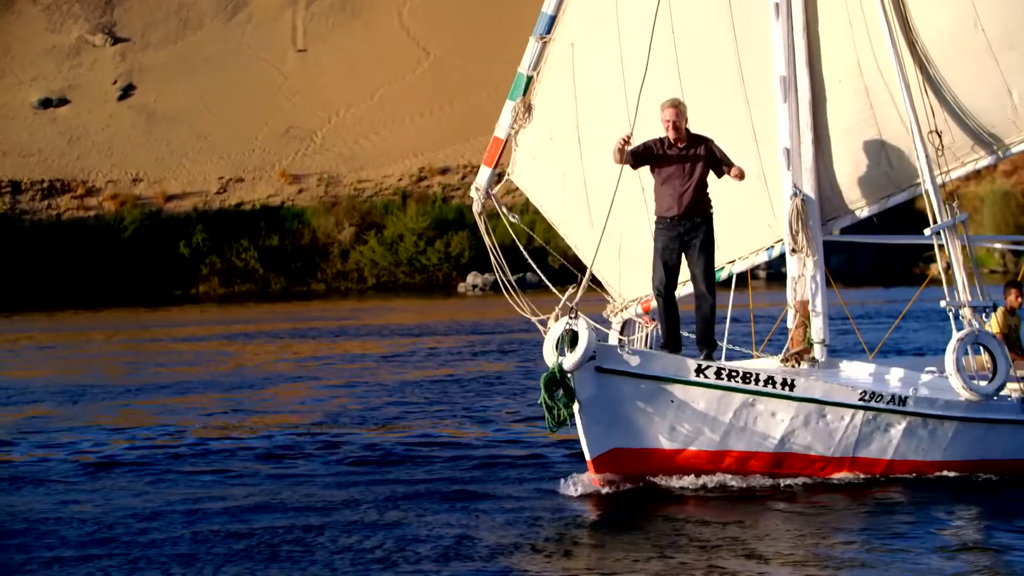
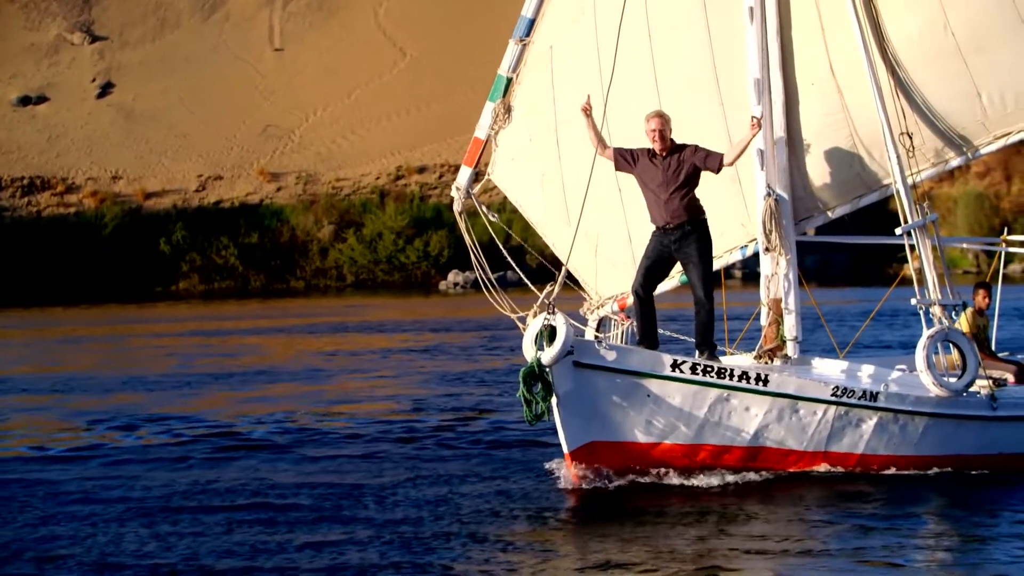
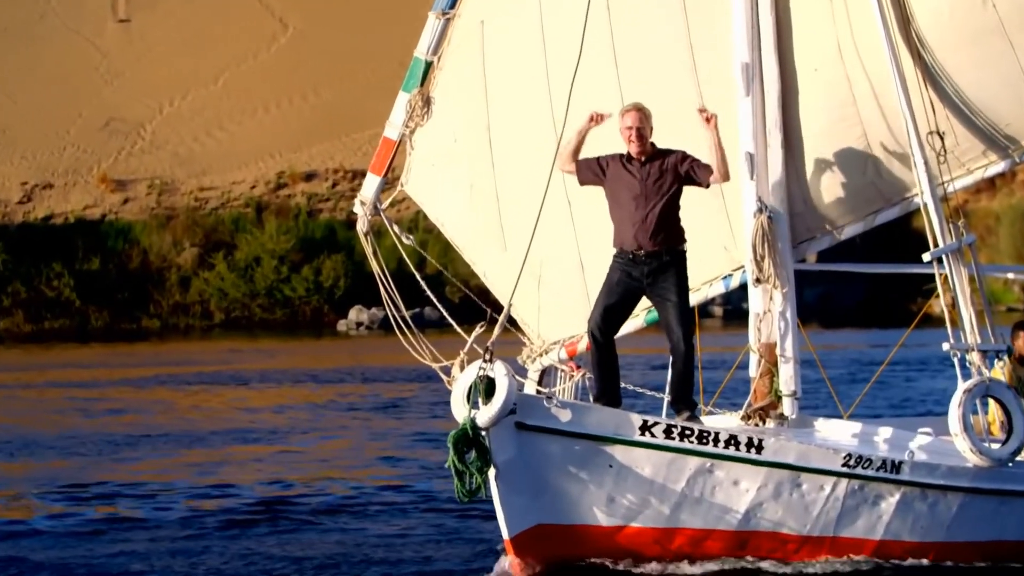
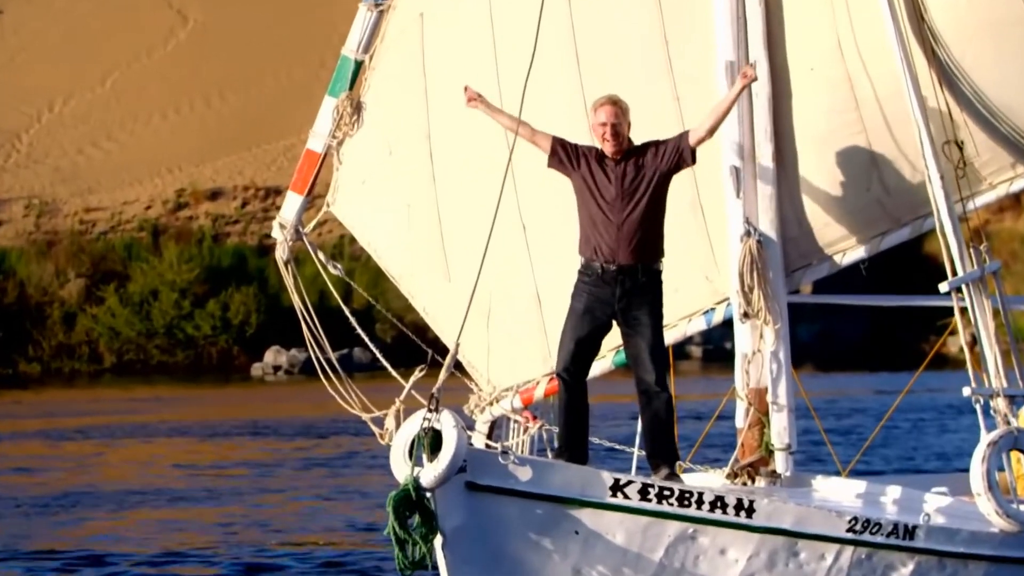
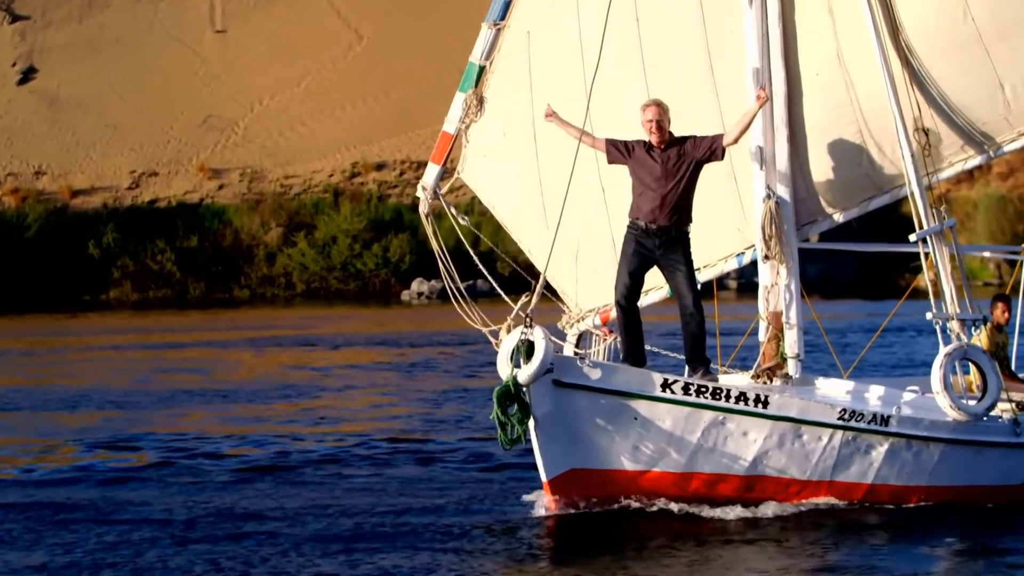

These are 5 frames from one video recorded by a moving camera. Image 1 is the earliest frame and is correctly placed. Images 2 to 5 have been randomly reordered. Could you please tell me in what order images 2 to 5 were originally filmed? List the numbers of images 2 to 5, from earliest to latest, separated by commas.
2, 5, 3, 4
